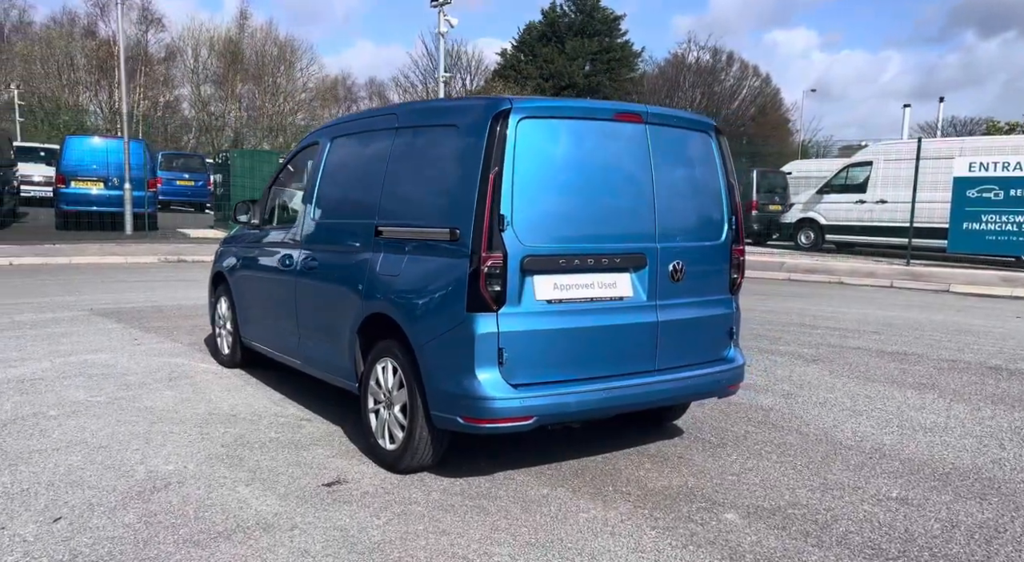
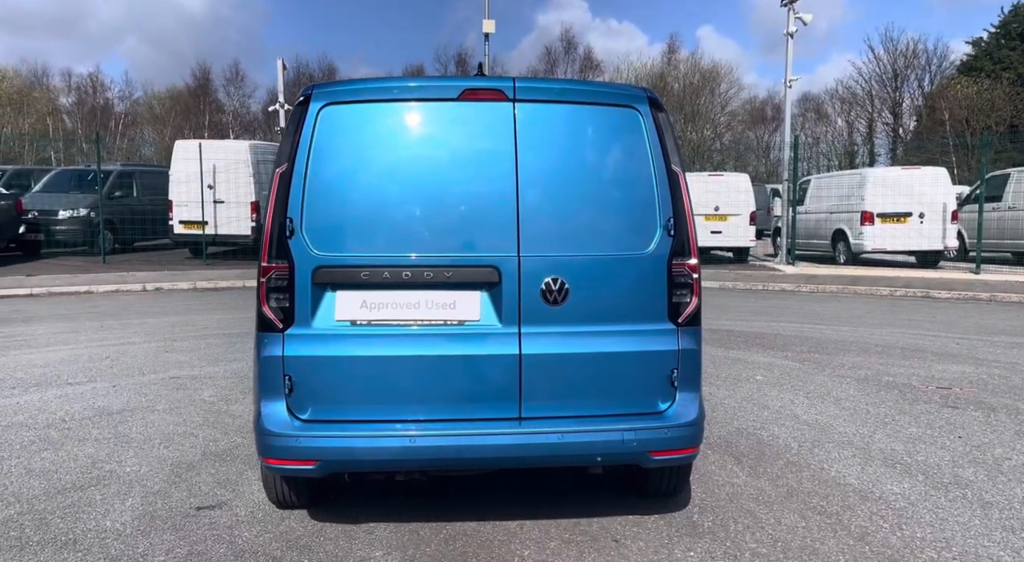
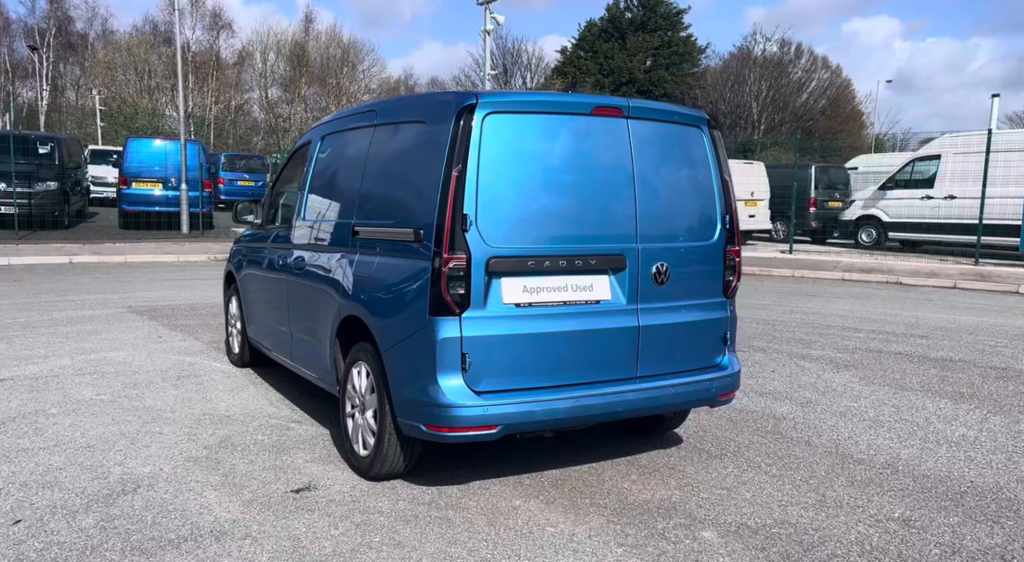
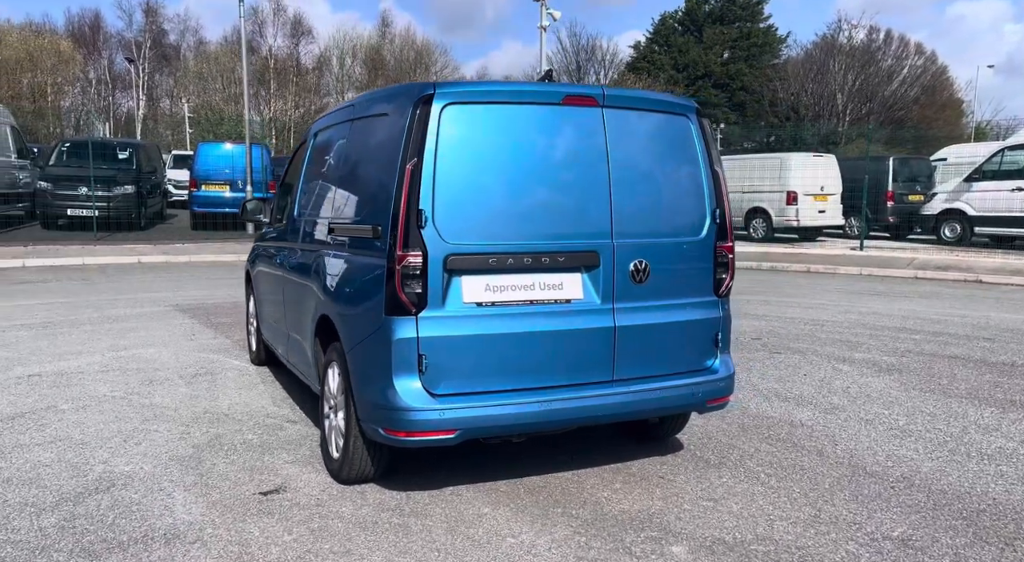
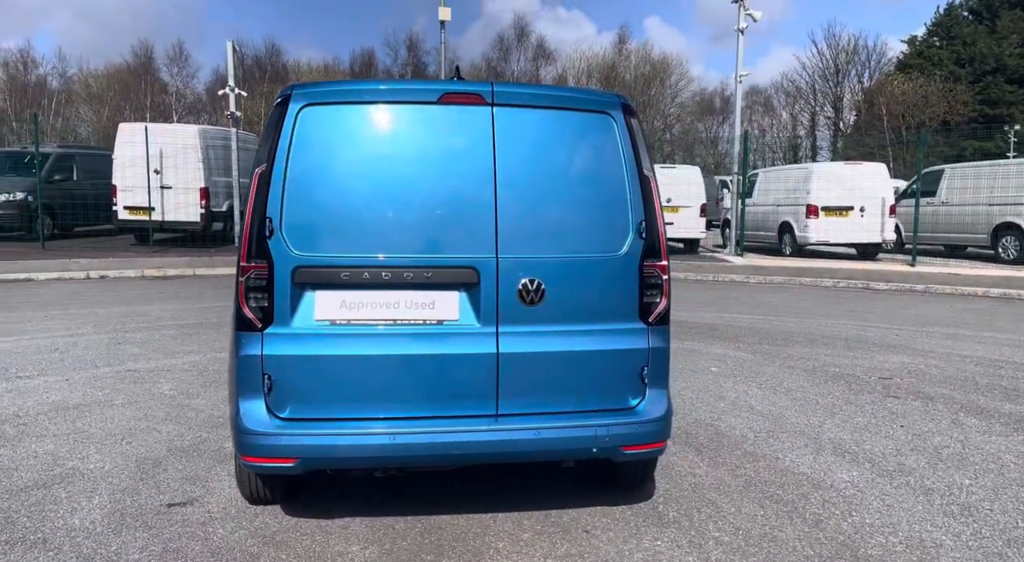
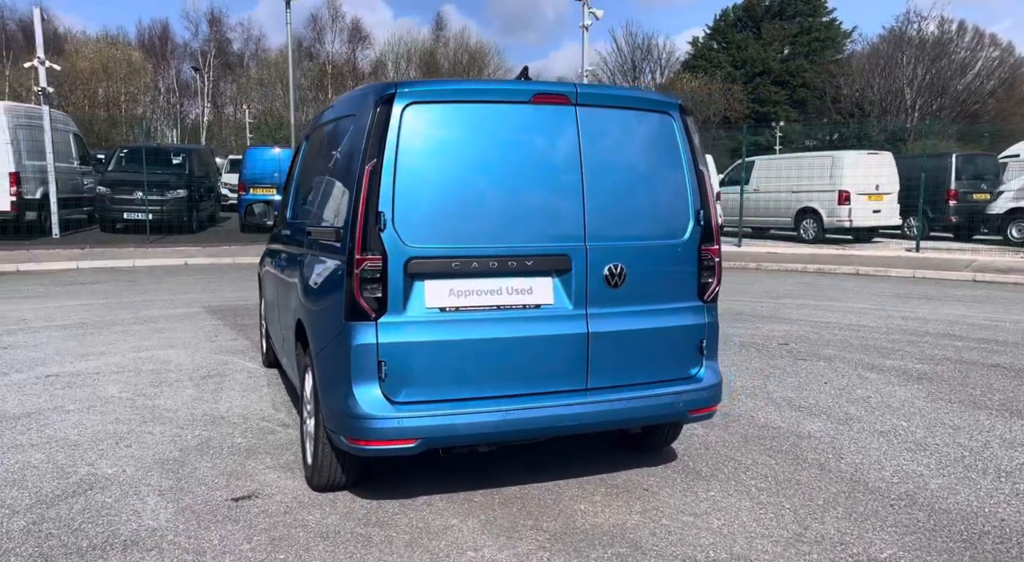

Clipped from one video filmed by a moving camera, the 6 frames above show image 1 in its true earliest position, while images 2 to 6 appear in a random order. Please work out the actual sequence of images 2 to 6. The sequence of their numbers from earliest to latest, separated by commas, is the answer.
3, 4, 6, 5, 2
